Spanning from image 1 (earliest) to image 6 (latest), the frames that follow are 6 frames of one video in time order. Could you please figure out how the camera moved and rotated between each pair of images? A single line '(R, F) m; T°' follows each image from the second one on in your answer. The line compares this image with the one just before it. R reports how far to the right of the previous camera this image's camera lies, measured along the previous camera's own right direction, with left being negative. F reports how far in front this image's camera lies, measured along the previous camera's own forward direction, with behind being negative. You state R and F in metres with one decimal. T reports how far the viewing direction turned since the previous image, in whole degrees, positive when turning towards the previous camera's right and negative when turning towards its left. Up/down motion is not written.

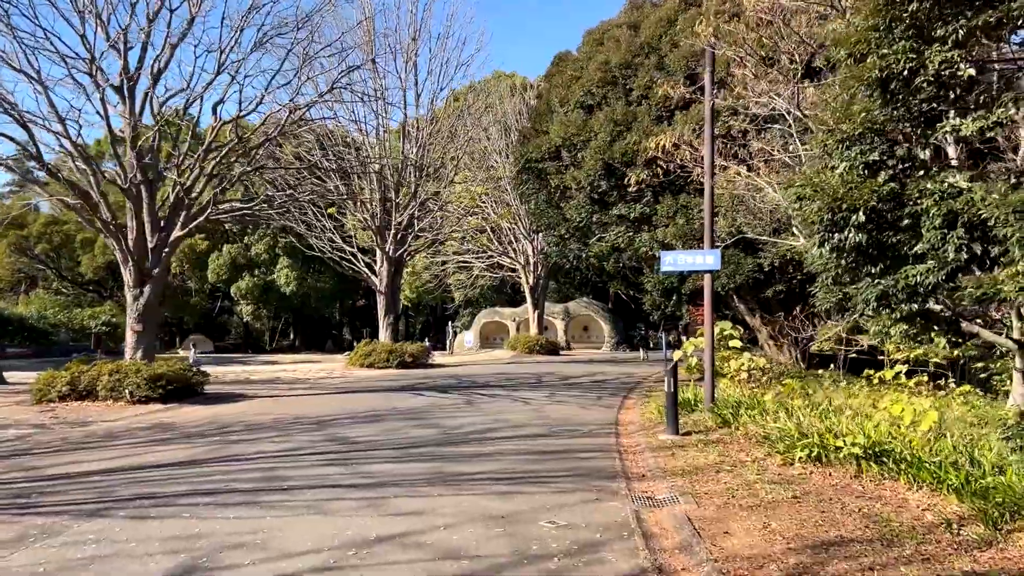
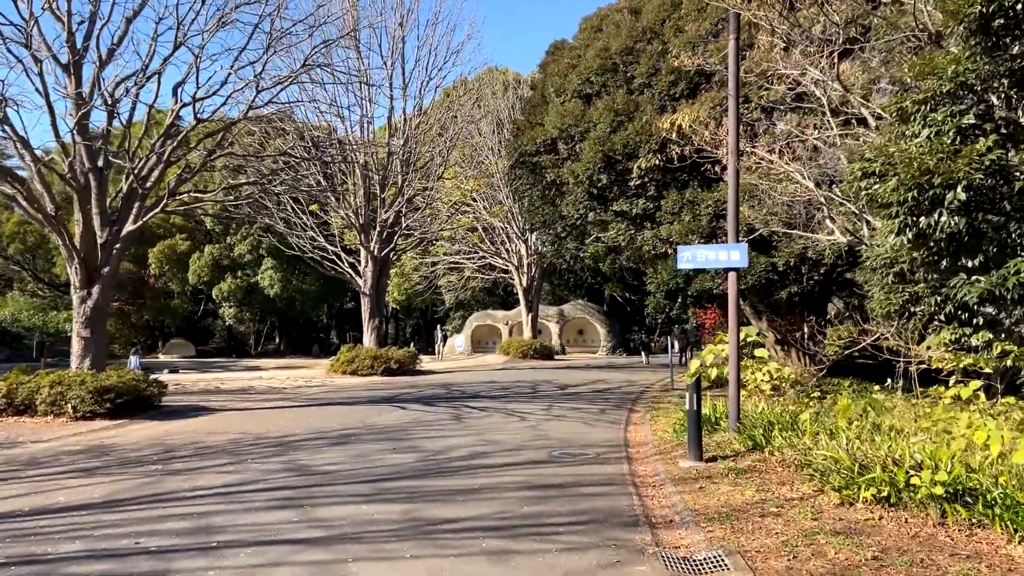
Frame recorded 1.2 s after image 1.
(0.0, +1.6) m; +1°
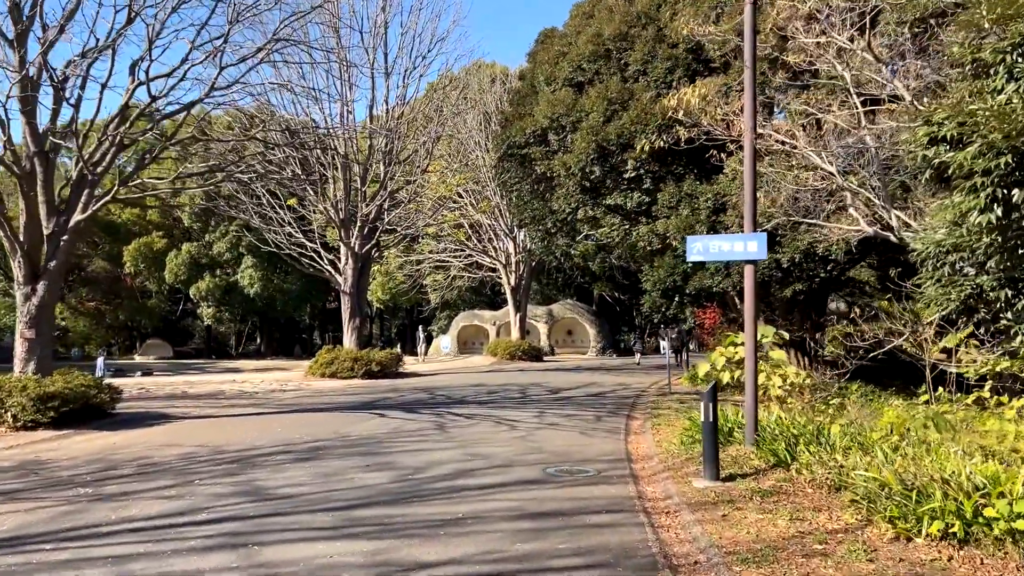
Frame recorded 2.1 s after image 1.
(0.0, +1.1) m; +1°
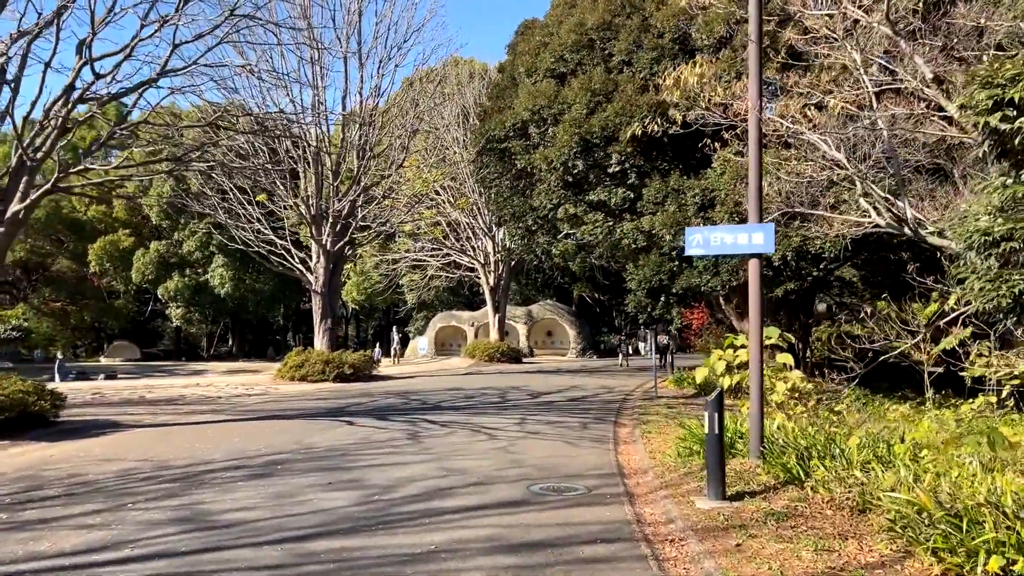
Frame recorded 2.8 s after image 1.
(0.0, +0.9) m; +2°
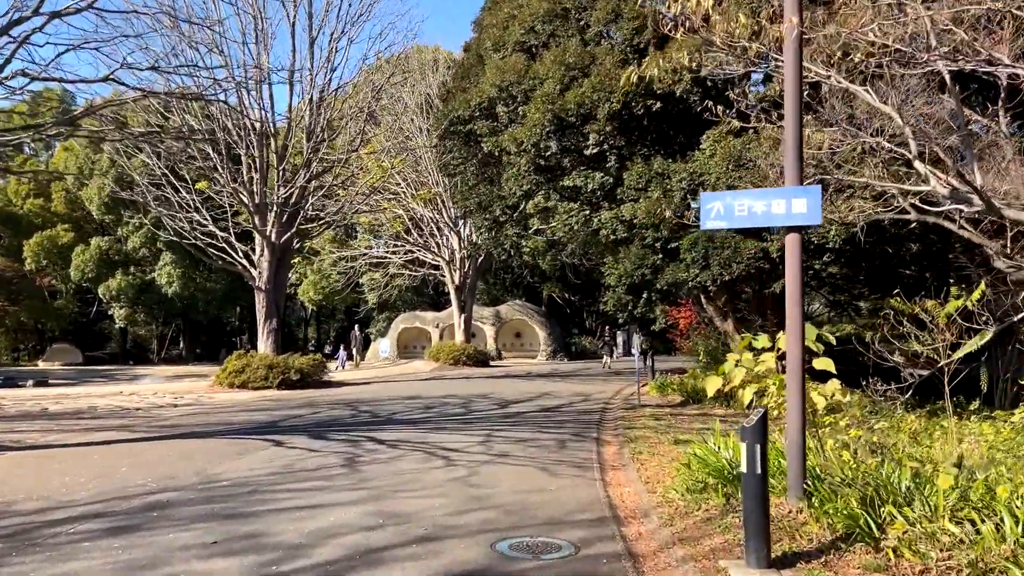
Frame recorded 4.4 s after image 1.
(+0.1, +2.0) m; +2°
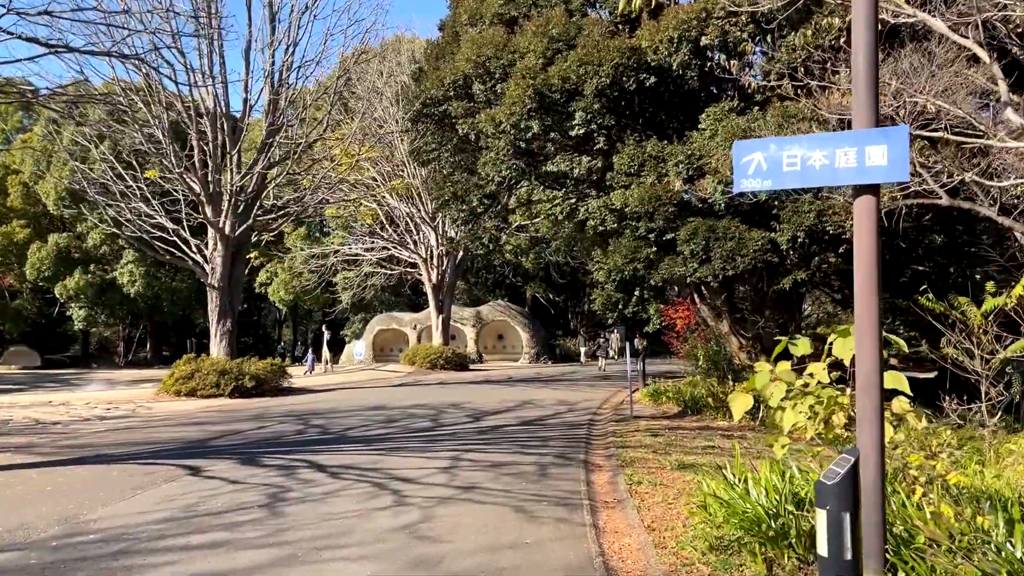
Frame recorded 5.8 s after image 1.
(+0.1, +1.8) m; +1°
